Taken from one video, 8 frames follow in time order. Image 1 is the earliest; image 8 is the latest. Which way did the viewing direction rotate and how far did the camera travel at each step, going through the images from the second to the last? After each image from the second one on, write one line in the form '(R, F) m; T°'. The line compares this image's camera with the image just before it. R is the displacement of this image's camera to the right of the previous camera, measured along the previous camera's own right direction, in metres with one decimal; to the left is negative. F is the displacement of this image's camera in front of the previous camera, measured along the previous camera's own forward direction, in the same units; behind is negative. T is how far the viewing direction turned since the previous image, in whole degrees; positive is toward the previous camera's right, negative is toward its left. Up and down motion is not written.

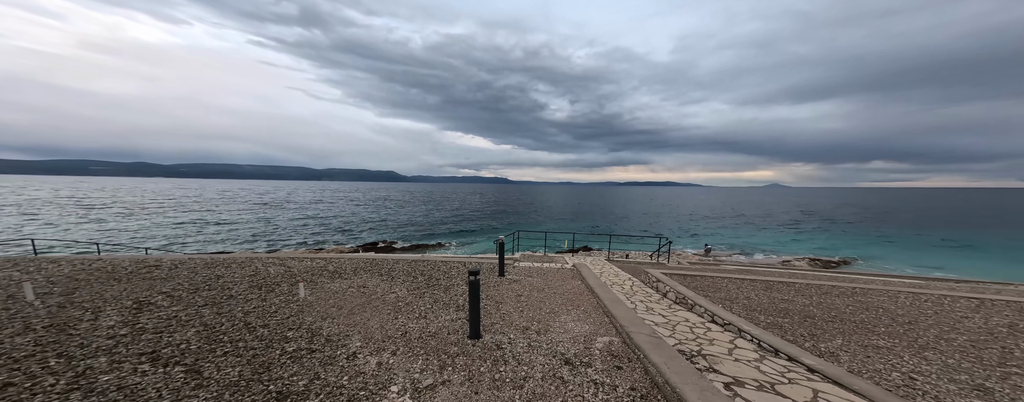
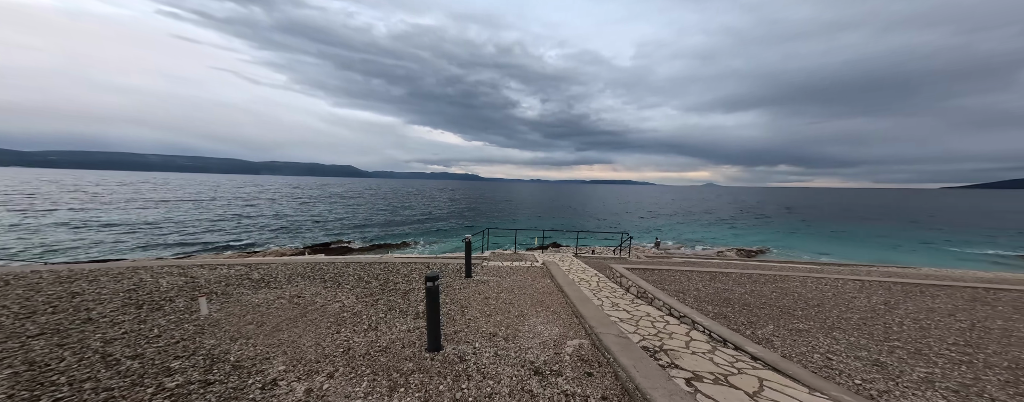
(0.0, +0.2) m; +7°
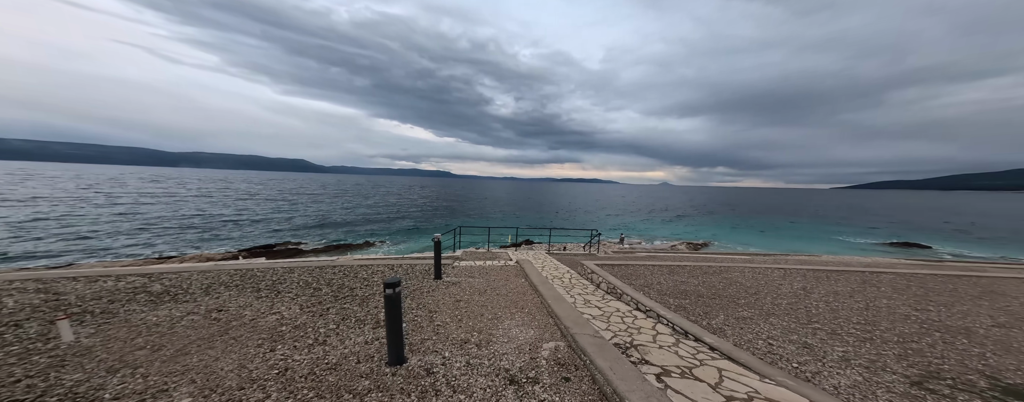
(0.0, +0.2) m; +6°
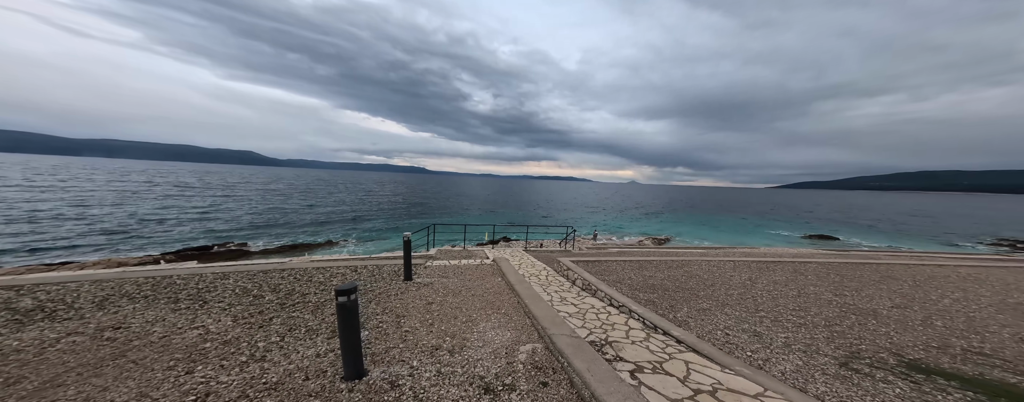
(0.0, +0.2) m; +6°
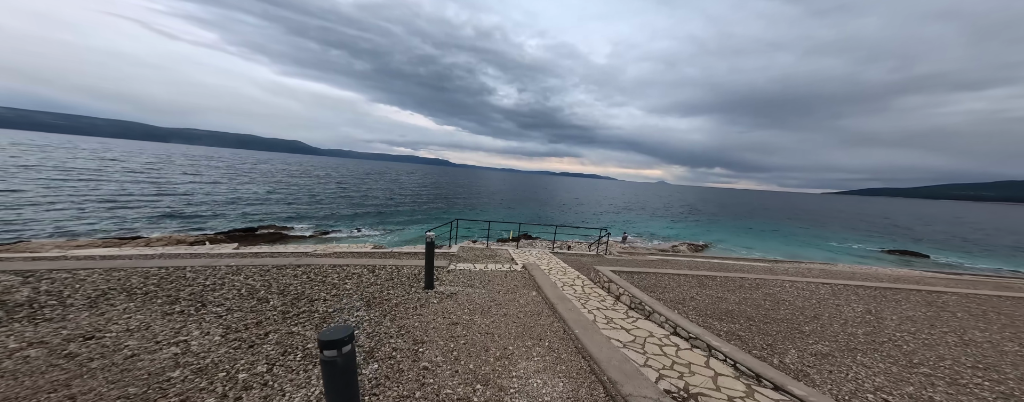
(-0.4, +1.0) m; -5°
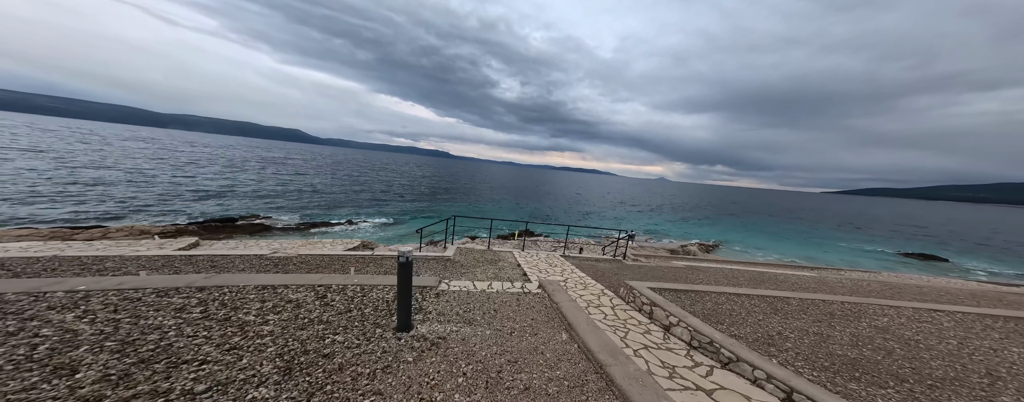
(-0.3, +1.8) m; 0°
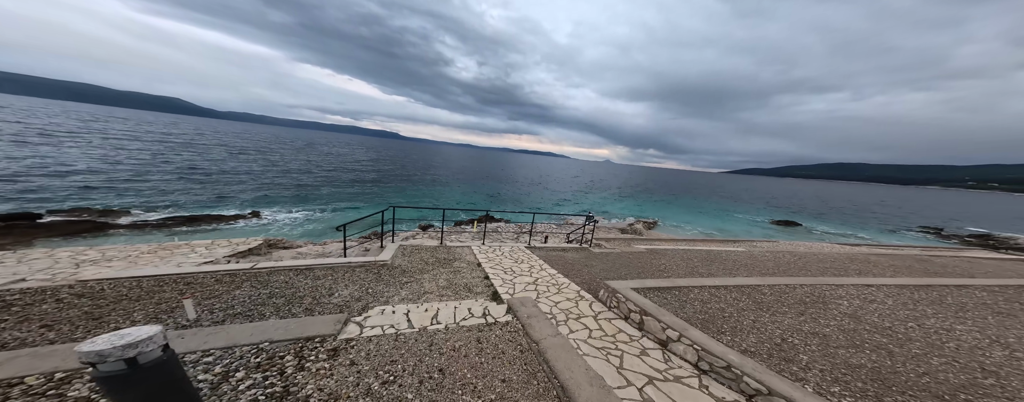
(0.0, +1.5) m; +10°
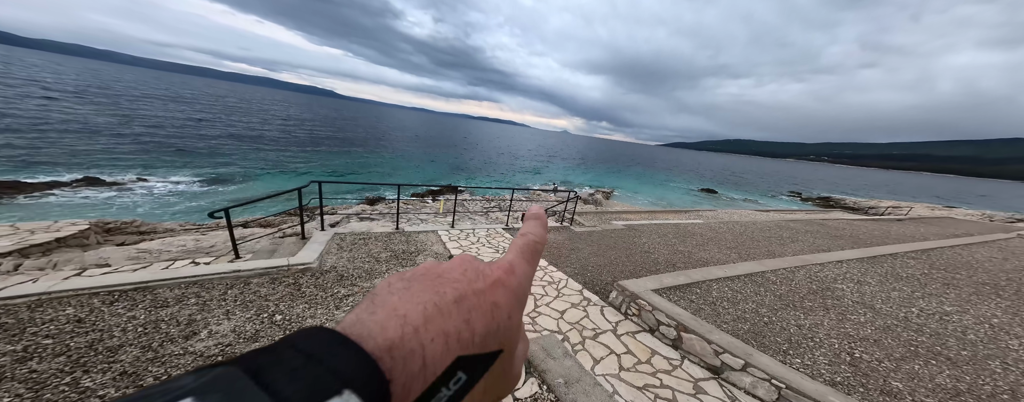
(-0.5, +1.7) m; +9°
